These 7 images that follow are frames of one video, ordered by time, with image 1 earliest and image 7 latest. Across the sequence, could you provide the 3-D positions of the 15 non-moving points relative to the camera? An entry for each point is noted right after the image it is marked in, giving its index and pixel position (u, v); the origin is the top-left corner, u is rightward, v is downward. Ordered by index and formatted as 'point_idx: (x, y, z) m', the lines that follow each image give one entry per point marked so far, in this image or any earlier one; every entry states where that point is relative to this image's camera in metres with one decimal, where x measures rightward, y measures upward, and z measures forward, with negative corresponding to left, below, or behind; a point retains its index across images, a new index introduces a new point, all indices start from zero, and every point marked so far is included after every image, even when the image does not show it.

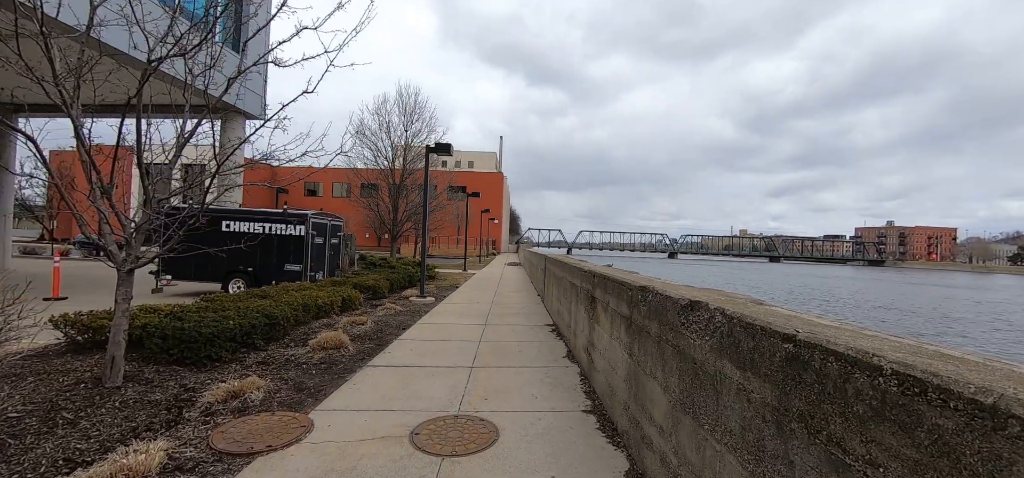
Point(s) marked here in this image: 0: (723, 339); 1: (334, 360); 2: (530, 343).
0: (+0.9, -0.4, +1.8) m
1: (-2.4, -1.6, +5.5) m
2: (+0.3, -1.7, +6.6) m
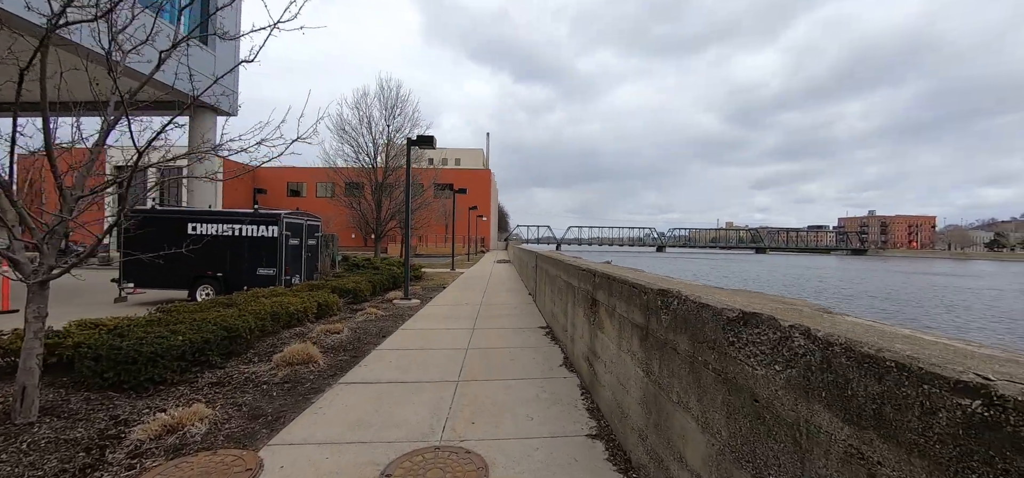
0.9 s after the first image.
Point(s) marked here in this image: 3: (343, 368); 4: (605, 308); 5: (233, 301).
0: (+0.9, -0.4, +1.3) m
1: (-2.5, -1.6, +4.8) m
2: (+0.1, -1.6, +6.0) m
3: (-2.1, -1.6, +5.2) m
4: (+0.8, -0.6, +3.7) m
5: (-5.0, -1.1, +7.5) m
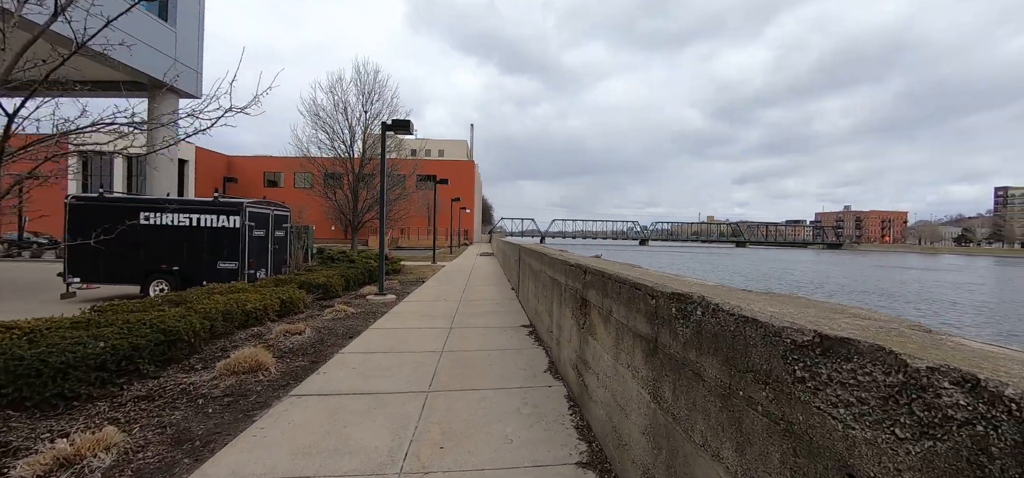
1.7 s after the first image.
0: (+0.8, -0.4, +0.7) m
1: (-2.7, -1.5, +4.2) m
2: (-0.1, -1.5, +5.5) m
3: (-2.4, -1.5, +4.6) m
4: (+0.7, -0.6, +3.2) m
5: (-5.4, -1.0, +6.8) m
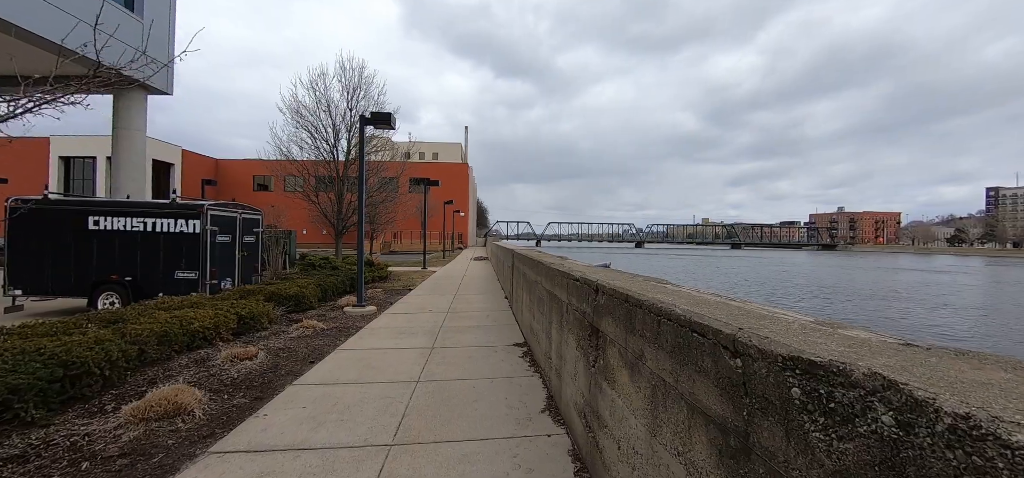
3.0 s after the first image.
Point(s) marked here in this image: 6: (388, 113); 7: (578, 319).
0: (+0.8, -0.4, -0.2) m
1: (-2.8, -1.6, +3.2) m
2: (-0.2, -1.6, +4.5) m
3: (-2.5, -1.6, +3.6) m
4: (+0.6, -0.6, +2.3) m
5: (-5.5, -1.1, +5.8) m
6: (-2.8, +2.8, +9.3) m
7: (+0.5, -0.6, +3.1) m
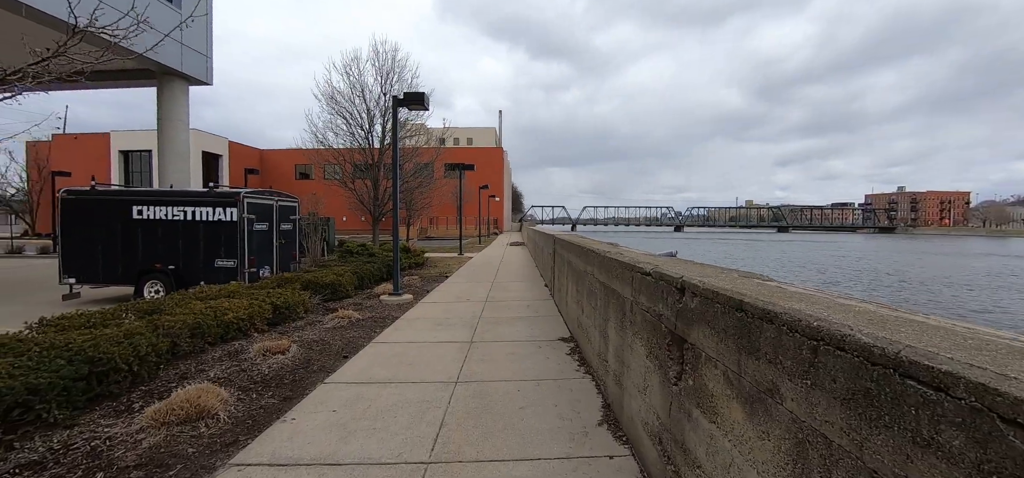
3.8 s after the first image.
0: (+0.8, -0.4, -0.8) m
1: (-2.4, -1.5, +2.9) m
2: (+0.2, -1.4, +4.1) m
3: (-2.1, -1.5, +3.3) m
4: (+0.8, -0.5, +1.7) m
5: (-4.9, -0.9, +5.7) m
6: (-2.0, +3.1, +8.8) m
7: (+0.8, -0.5, +2.6) m
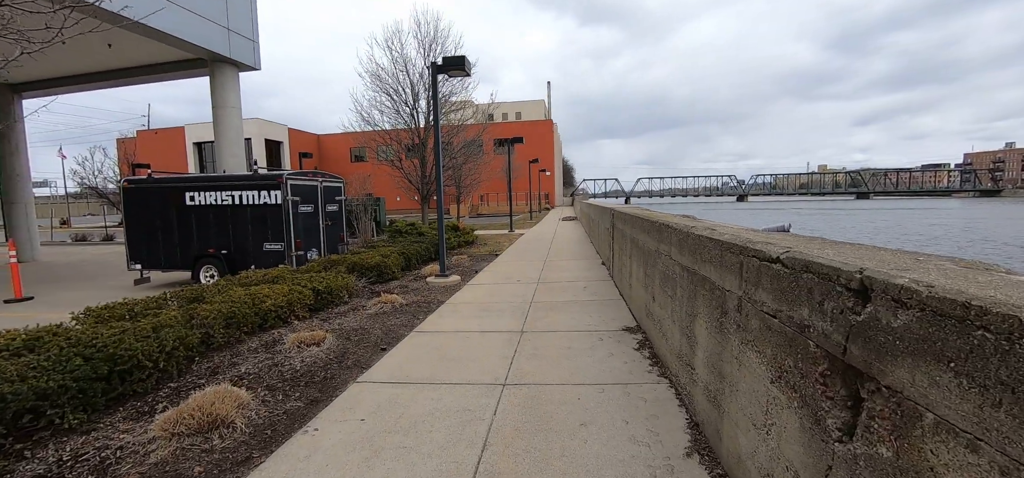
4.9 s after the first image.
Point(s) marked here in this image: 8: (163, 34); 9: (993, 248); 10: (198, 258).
0: (+0.7, -0.5, -1.6) m
1: (-2.1, -1.4, +2.5) m
2: (+0.7, -1.2, +3.3) m
3: (-1.7, -1.4, +2.9) m
4: (+1.0, -0.5, +0.9) m
5: (-4.2, -0.7, +5.6) m
6: (-1.0, +3.6, +8.1) m
7: (+1.1, -0.4, +1.7) m
8: (-9.5, +5.6, +11.2) m
9: (+23.0, -0.4, +19.9) m
10: (-6.6, -0.4, +8.7) m
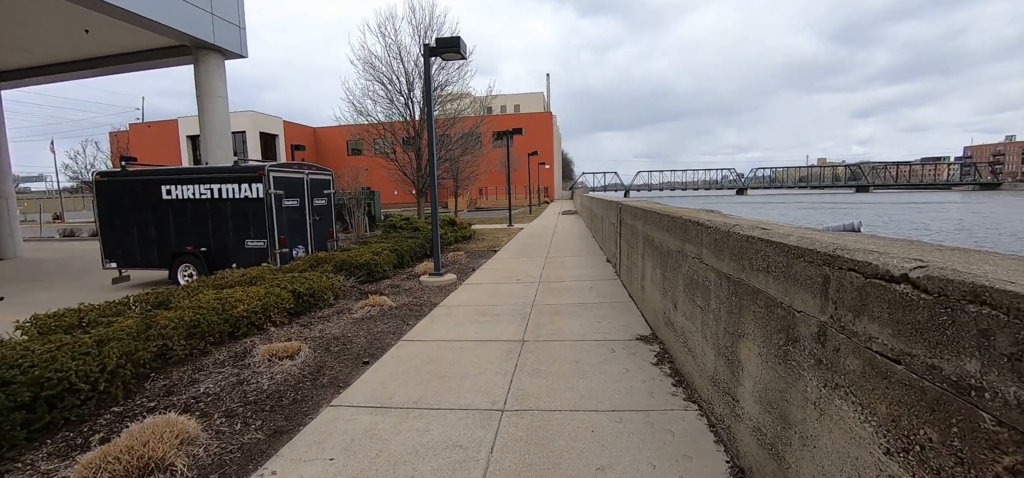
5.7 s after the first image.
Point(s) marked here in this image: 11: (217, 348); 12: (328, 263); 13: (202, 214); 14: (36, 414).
0: (+0.7, -0.6, -2.2) m
1: (-2.1, -1.4, +2.0) m
2: (+0.7, -1.2, +2.8) m
3: (-1.7, -1.4, +2.3) m
4: (+1.0, -0.5, +0.3) m
5: (-4.2, -0.7, +5.0) m
6: (-1.0, +3.6, +7.4) m
7: (+1.1, -0.4, +1.2) m
8: (-9.5, +5.7, +10.6) m
9: (+22.9, -0.1, +19.4) m
10: (-6.6, -0.3, +8.2) m
11: (-3.1, -1.2, +4.4) m
12: (-3.3, -0.4, +7.4) m
13: (-6.0, +0.5, +8.0) m
14: (-3.2, -1.2, +2.8) m
